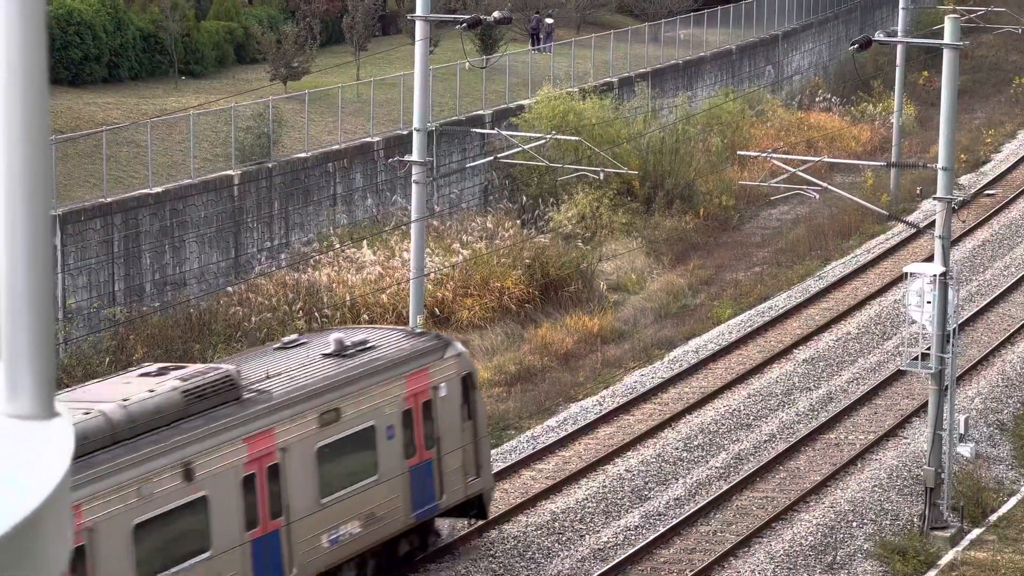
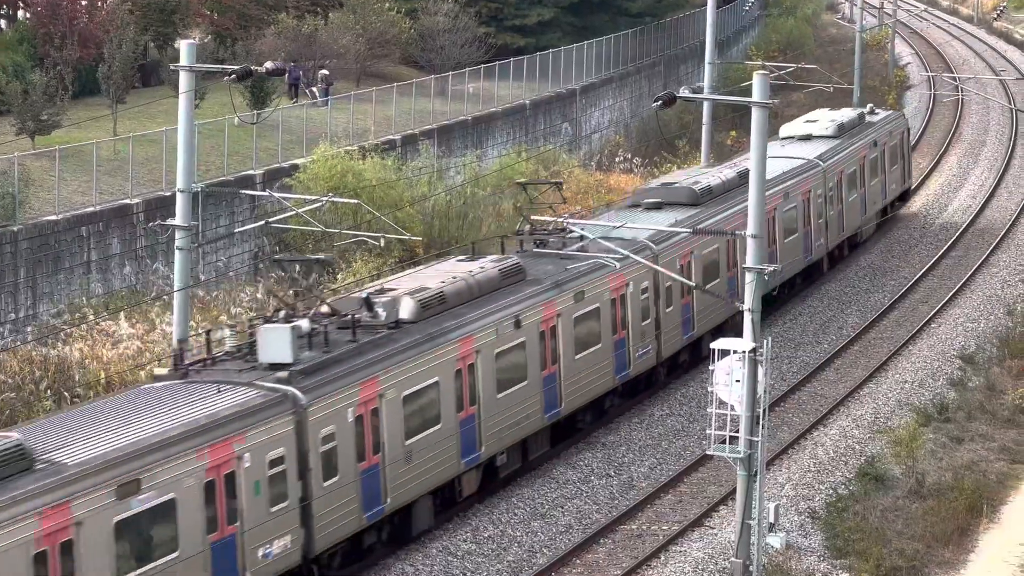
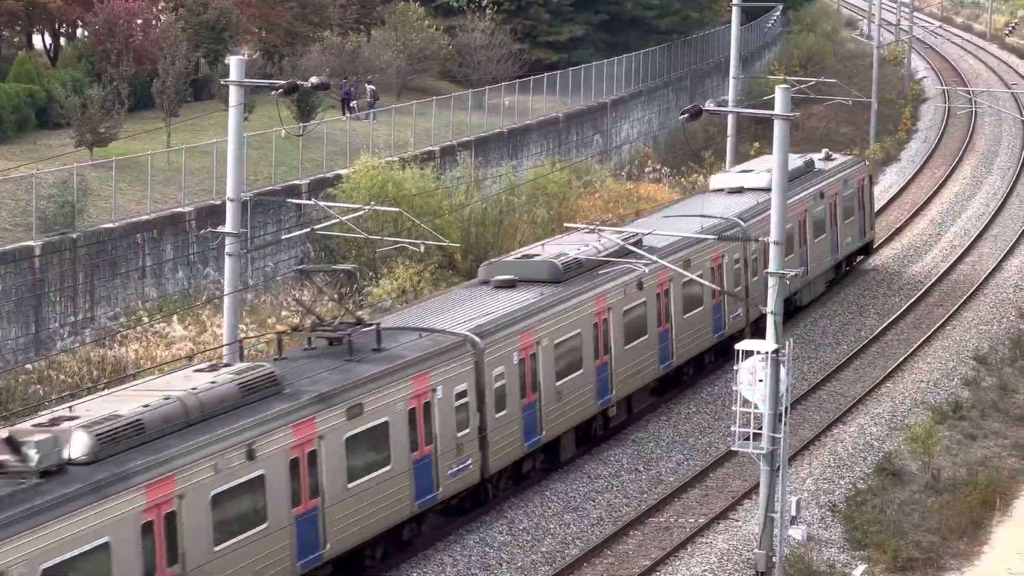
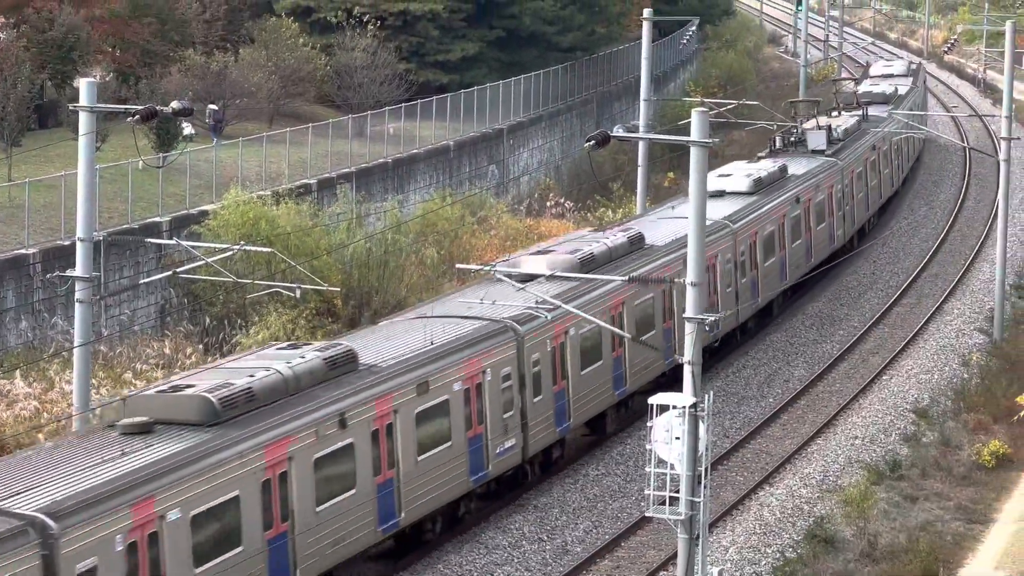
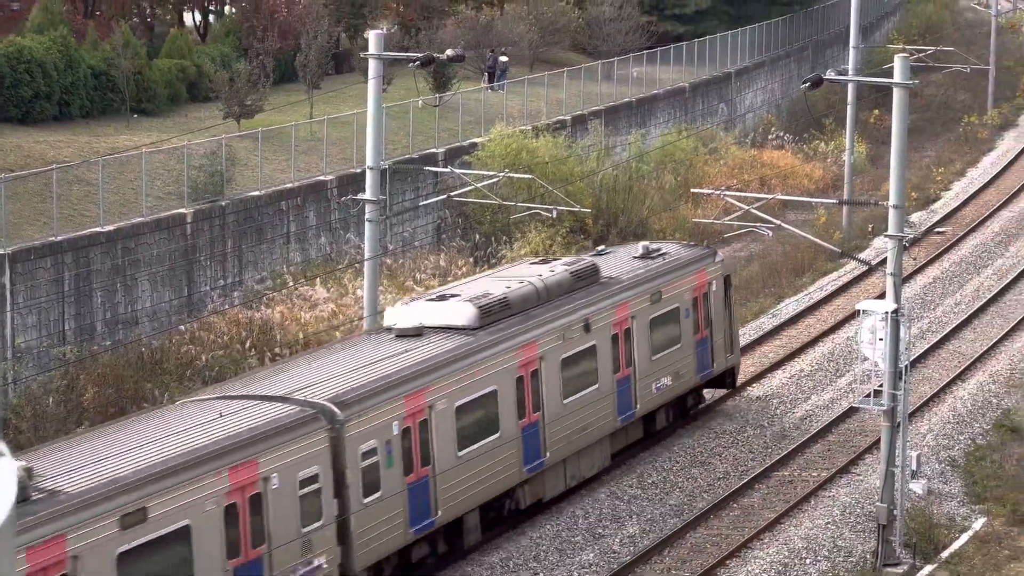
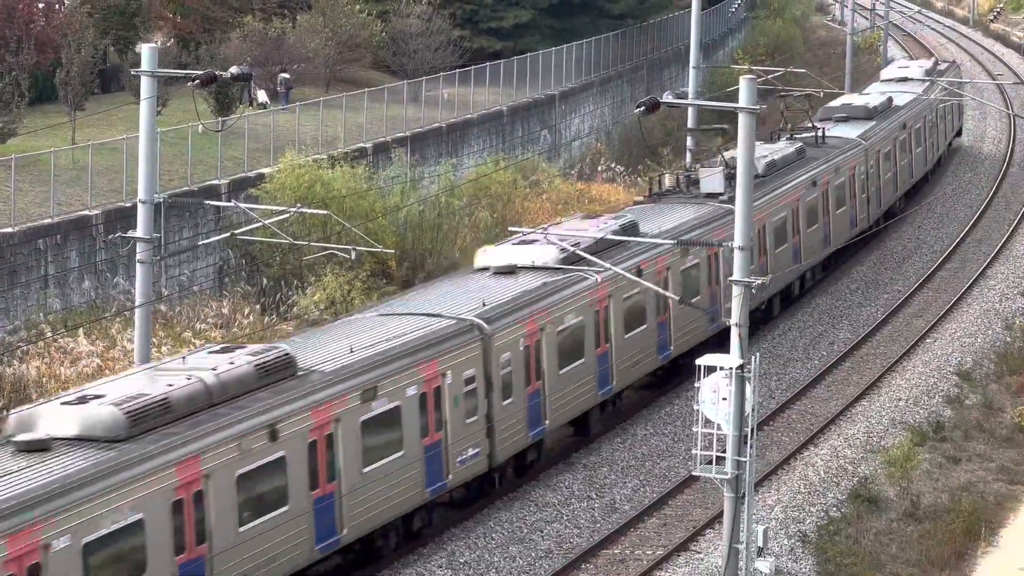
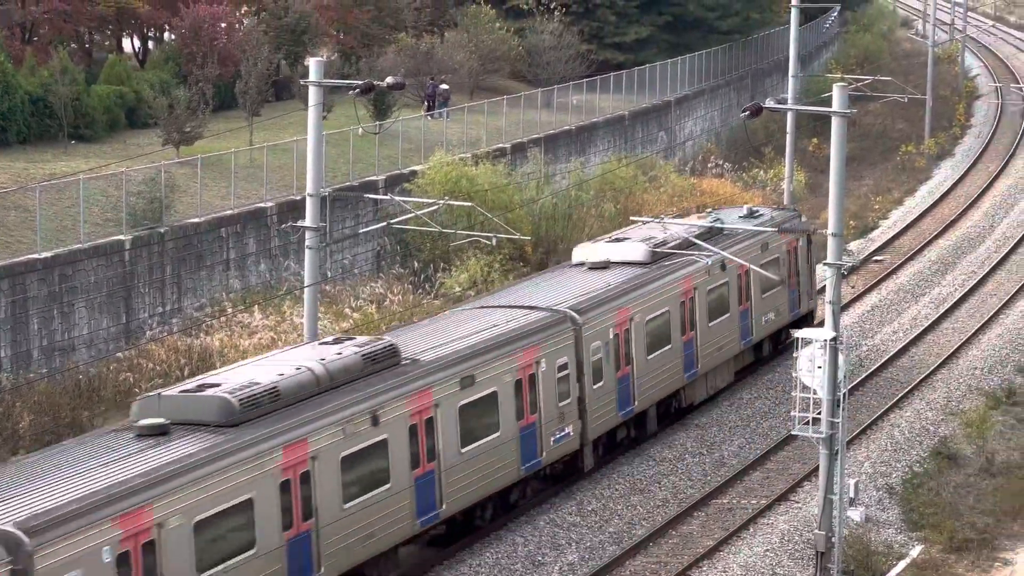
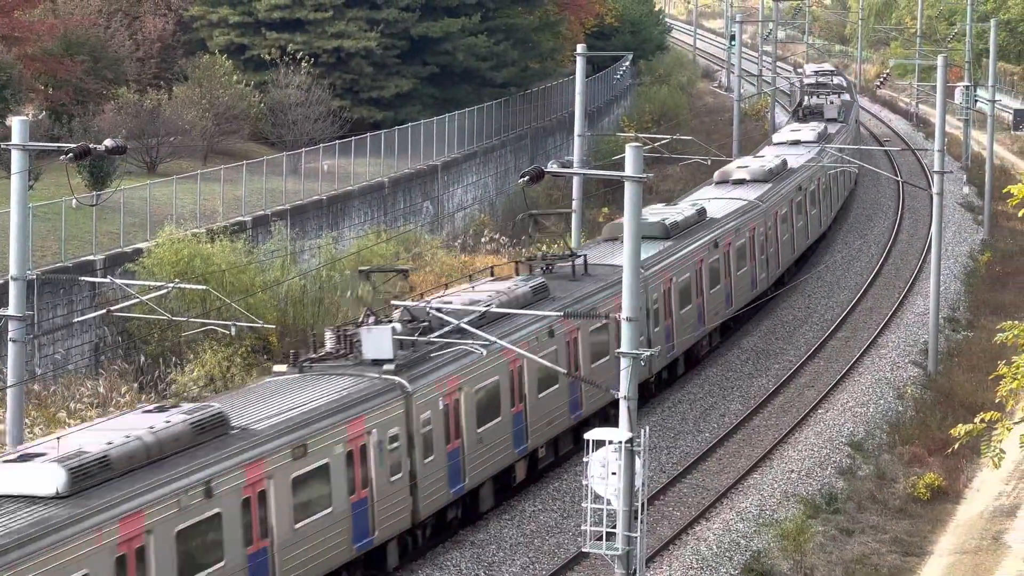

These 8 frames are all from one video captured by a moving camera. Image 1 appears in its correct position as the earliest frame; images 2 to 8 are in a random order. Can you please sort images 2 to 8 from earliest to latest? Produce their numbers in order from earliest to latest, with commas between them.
5, 7, 3, 2, 6, 4, 8
